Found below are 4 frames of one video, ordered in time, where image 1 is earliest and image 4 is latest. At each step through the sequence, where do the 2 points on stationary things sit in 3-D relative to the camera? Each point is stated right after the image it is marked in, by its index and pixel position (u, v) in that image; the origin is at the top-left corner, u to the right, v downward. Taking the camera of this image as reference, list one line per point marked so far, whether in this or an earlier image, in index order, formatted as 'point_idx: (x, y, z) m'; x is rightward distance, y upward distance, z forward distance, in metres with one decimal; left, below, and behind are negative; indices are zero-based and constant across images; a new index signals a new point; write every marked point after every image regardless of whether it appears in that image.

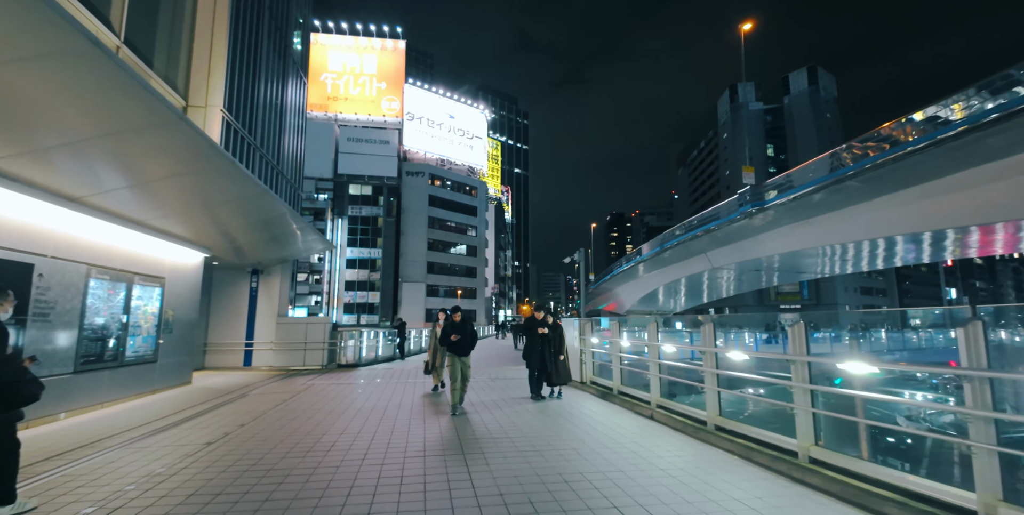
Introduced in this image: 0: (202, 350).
0: (-9.7, -2.9, +13.3) m
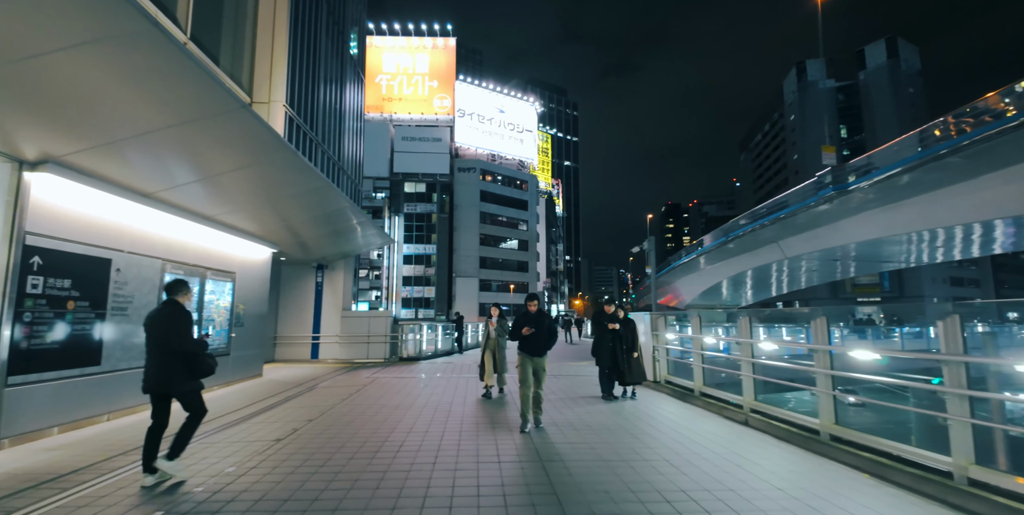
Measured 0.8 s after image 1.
0: (-7.8, -2.8, +13.8) m
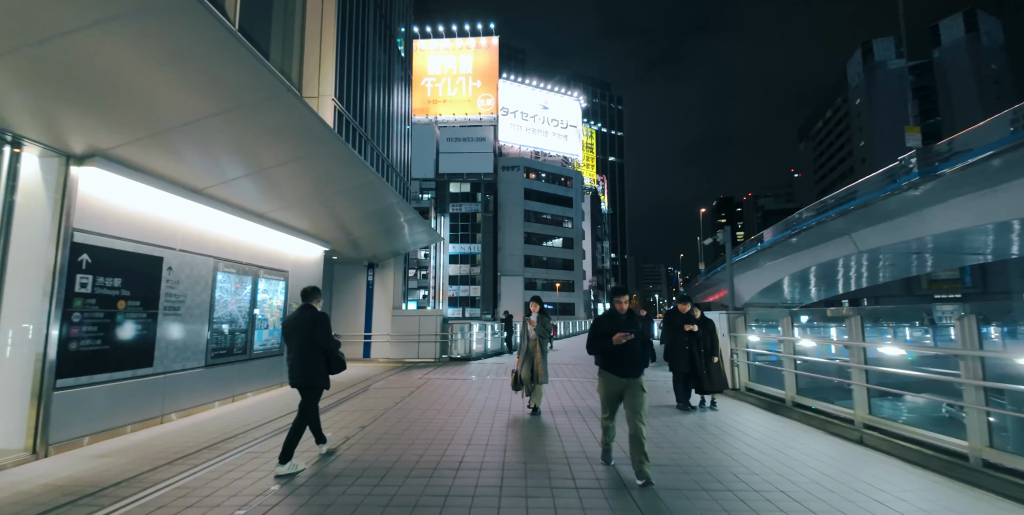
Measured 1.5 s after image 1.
0: (-6.1, -2.7, +13.9) m
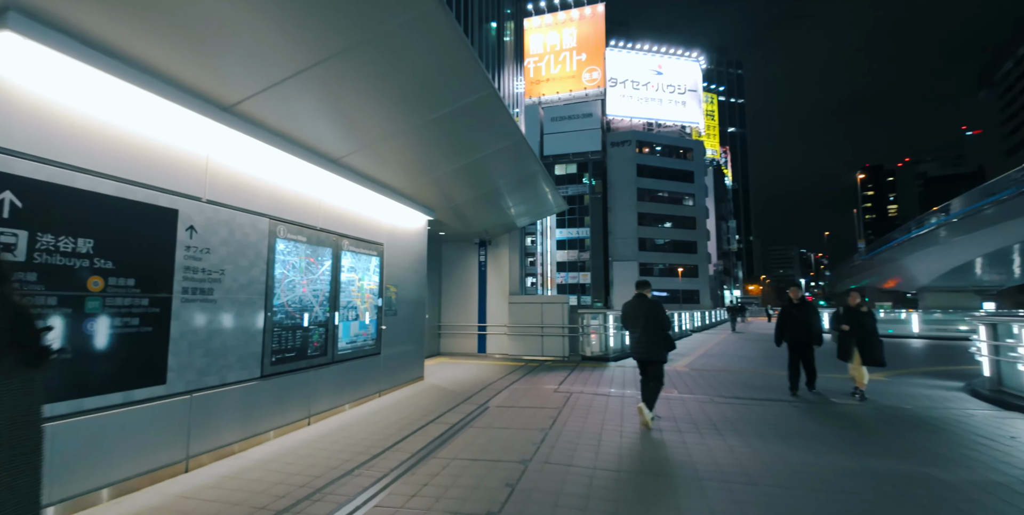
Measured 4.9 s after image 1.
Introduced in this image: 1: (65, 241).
0: (-2.1, -2.1, +12.1) m
1: (-2.8, +0.1, +2.7) m
